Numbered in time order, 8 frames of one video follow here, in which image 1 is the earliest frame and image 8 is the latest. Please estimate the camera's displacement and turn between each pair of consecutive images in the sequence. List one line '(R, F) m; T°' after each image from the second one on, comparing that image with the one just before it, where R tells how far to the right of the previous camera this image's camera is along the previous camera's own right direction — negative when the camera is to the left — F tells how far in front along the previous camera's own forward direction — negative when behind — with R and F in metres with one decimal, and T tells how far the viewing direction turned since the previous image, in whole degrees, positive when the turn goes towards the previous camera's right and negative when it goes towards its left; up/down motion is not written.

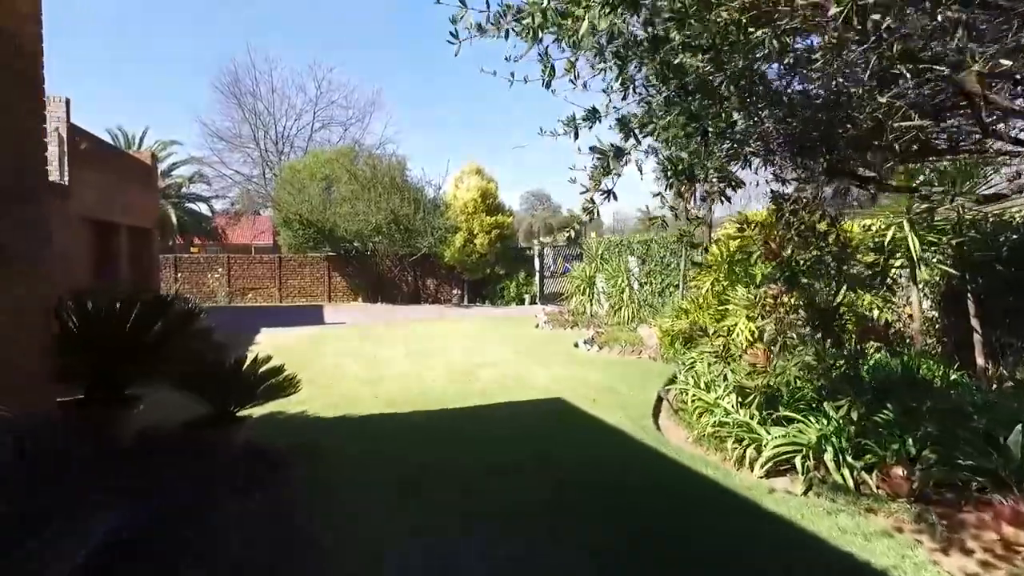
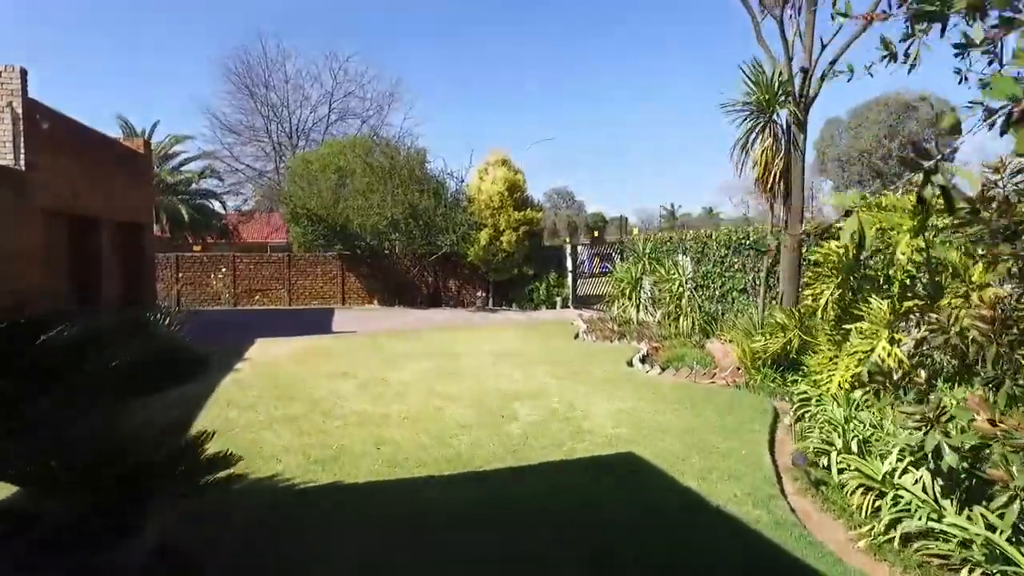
(-0.2, +2.0) m; -2°
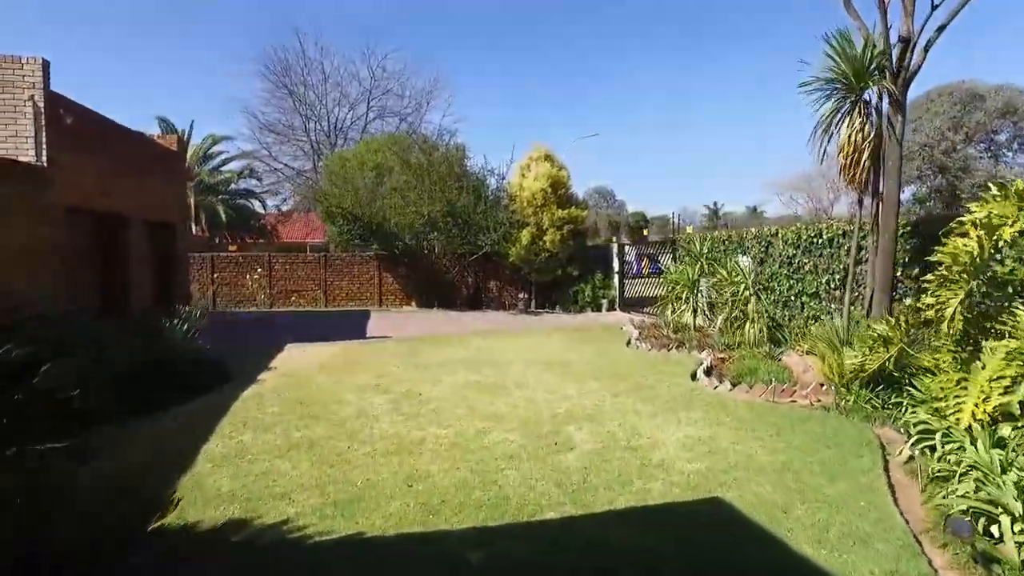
(-0.1, +0.9) m; -3°
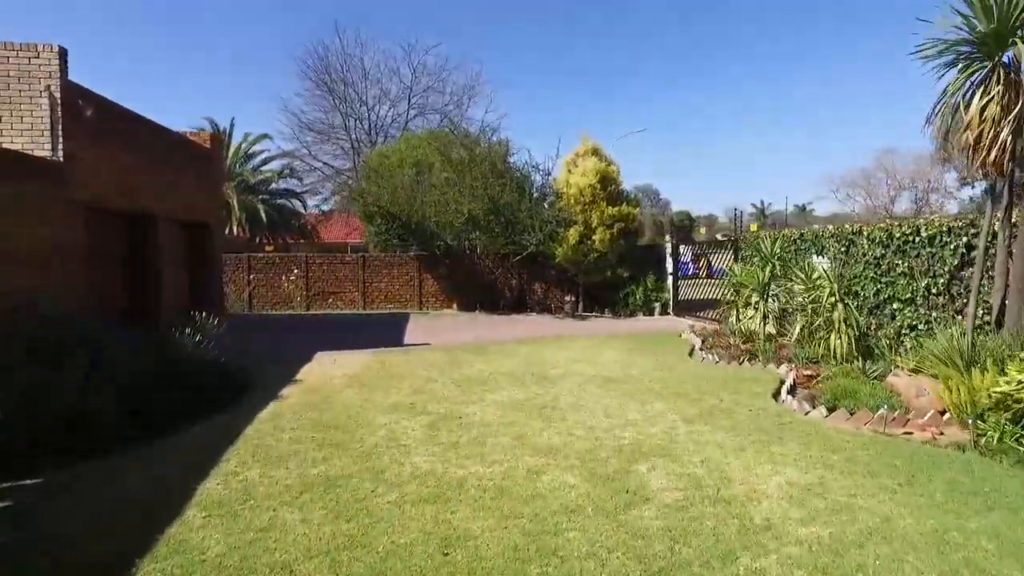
(-0.1, +1.0) m; -3°
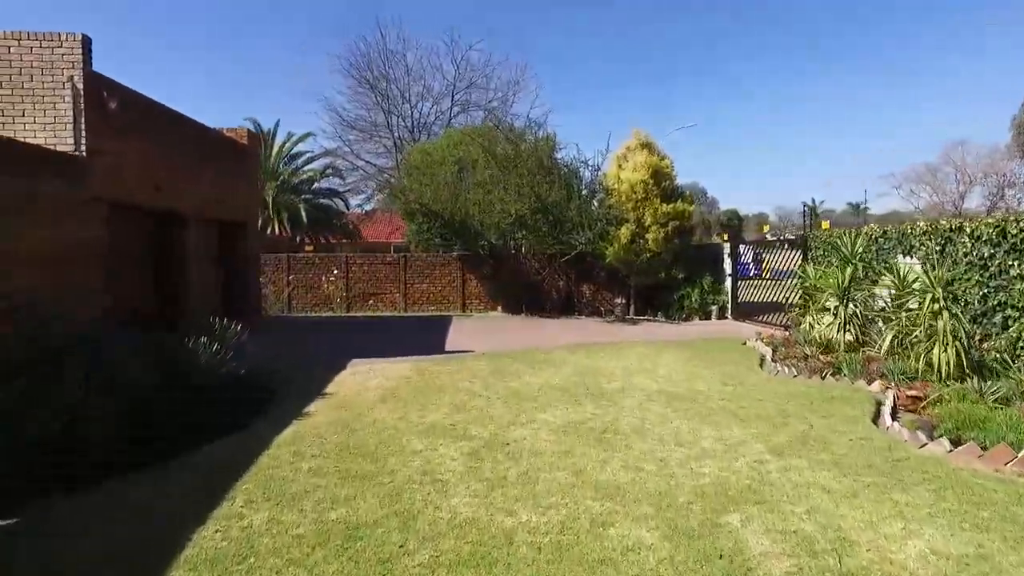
(-0.1, +0.9) m; -4°
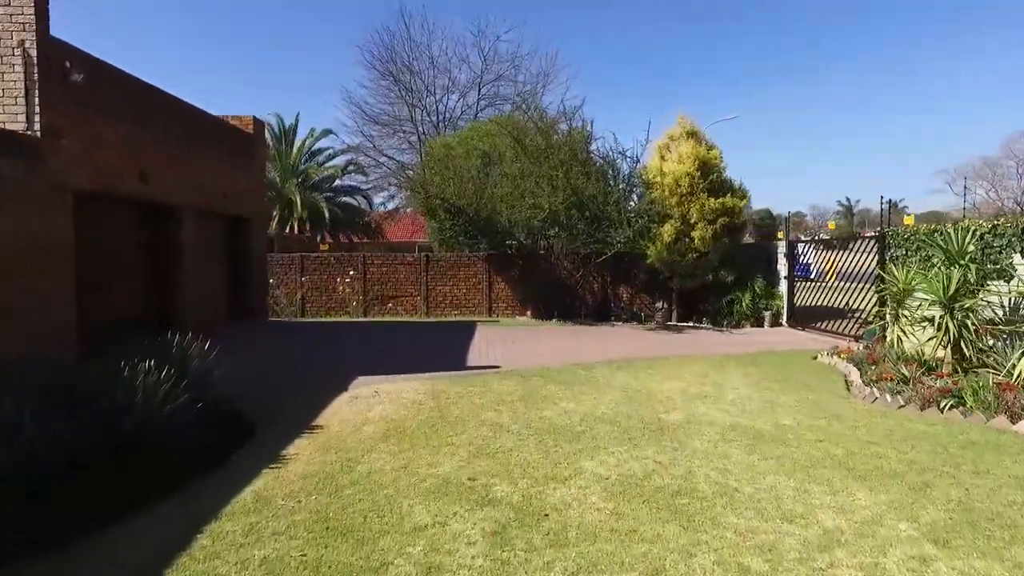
(-0.1, +1.6) m; -2°
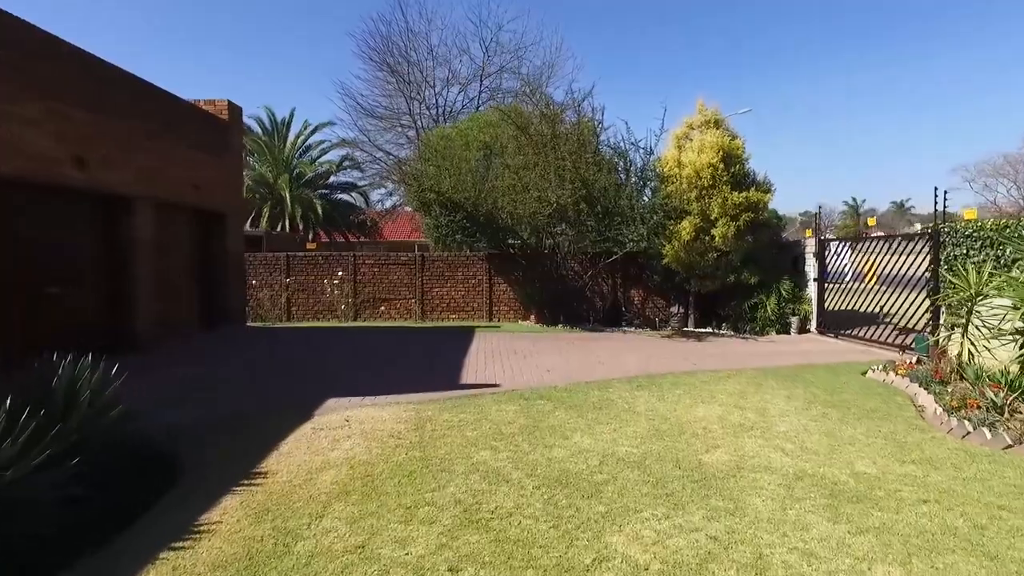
(0.0, +1.4) m; 0°
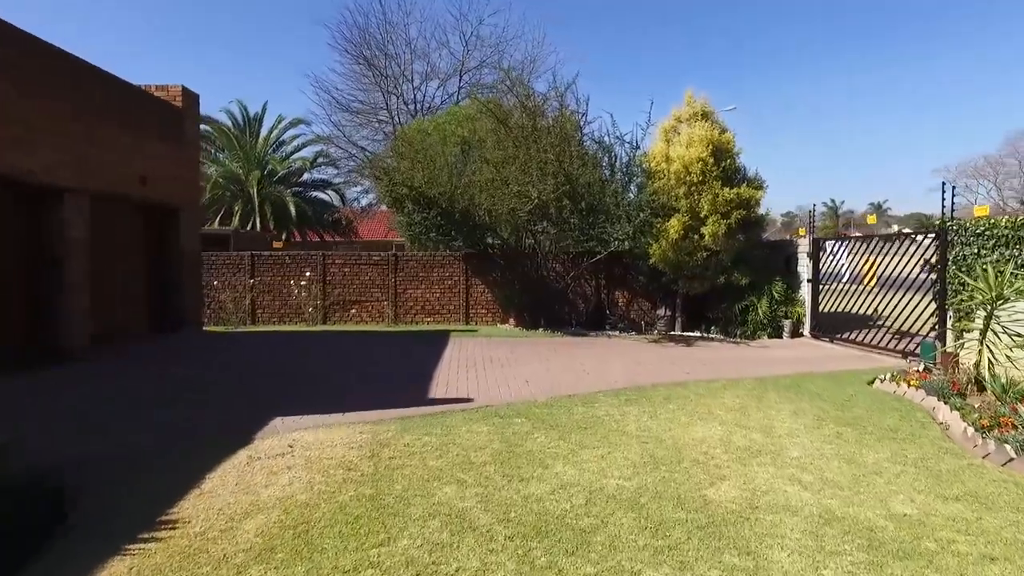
(+0.1, +0.9) m; +1°
